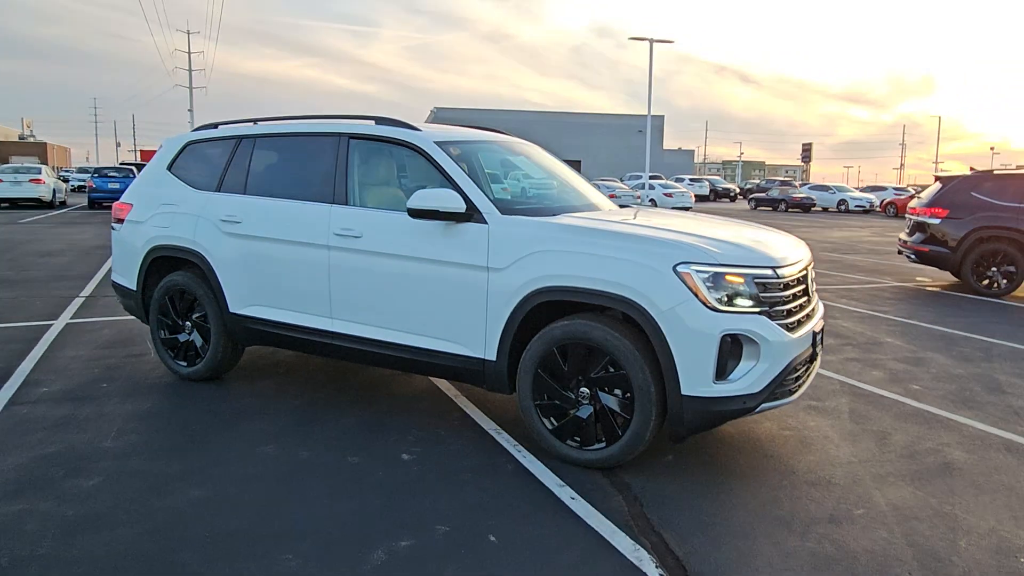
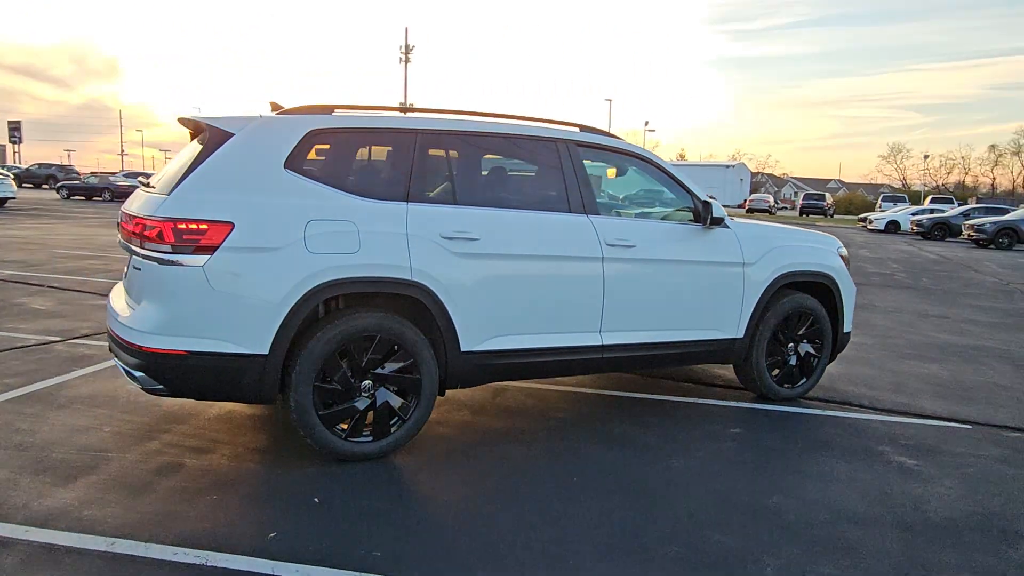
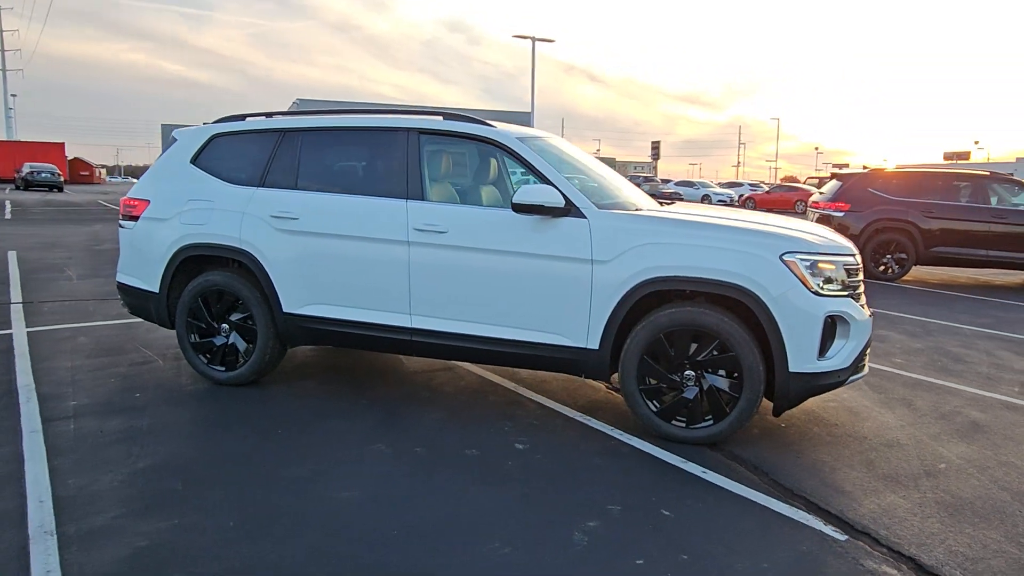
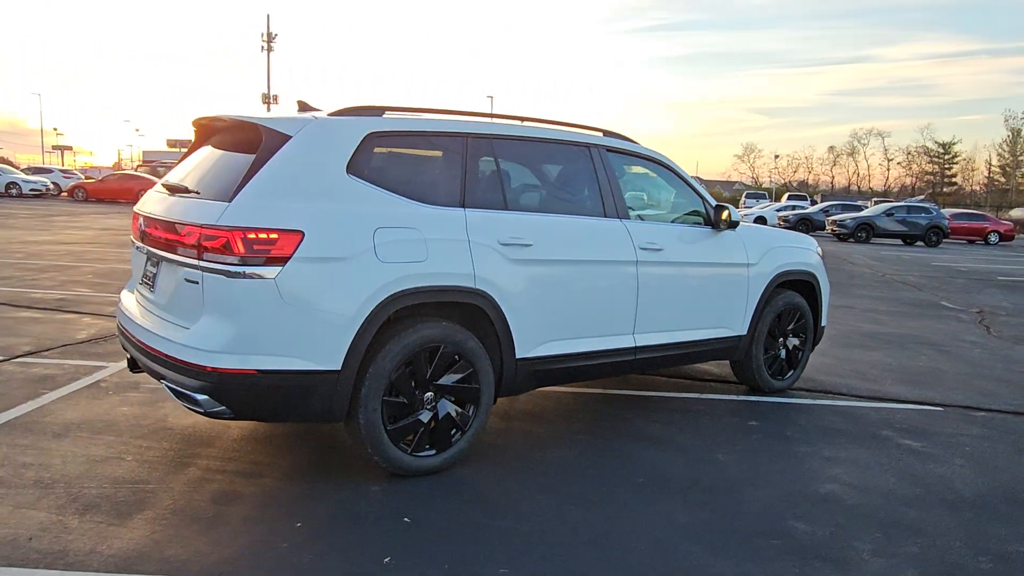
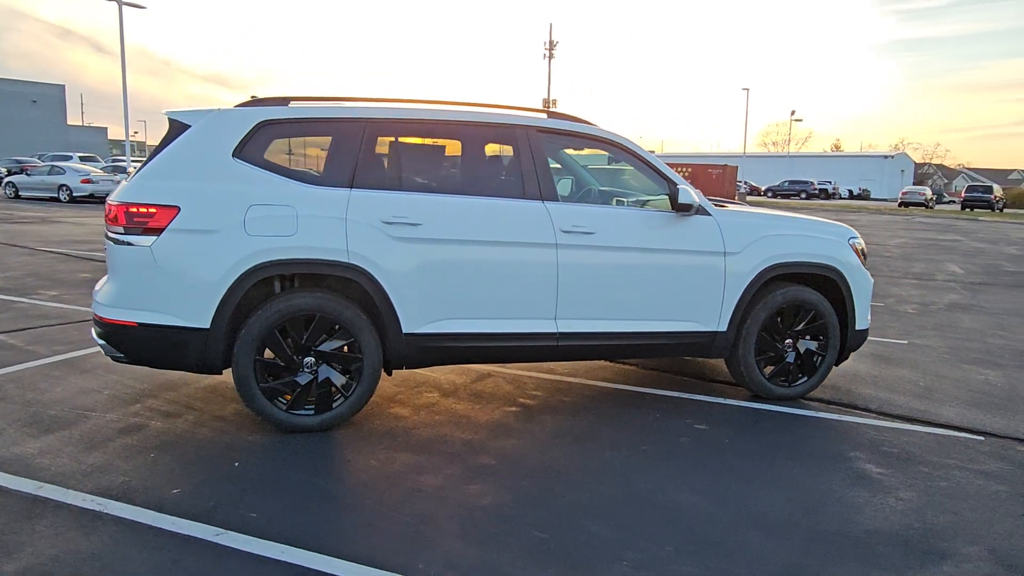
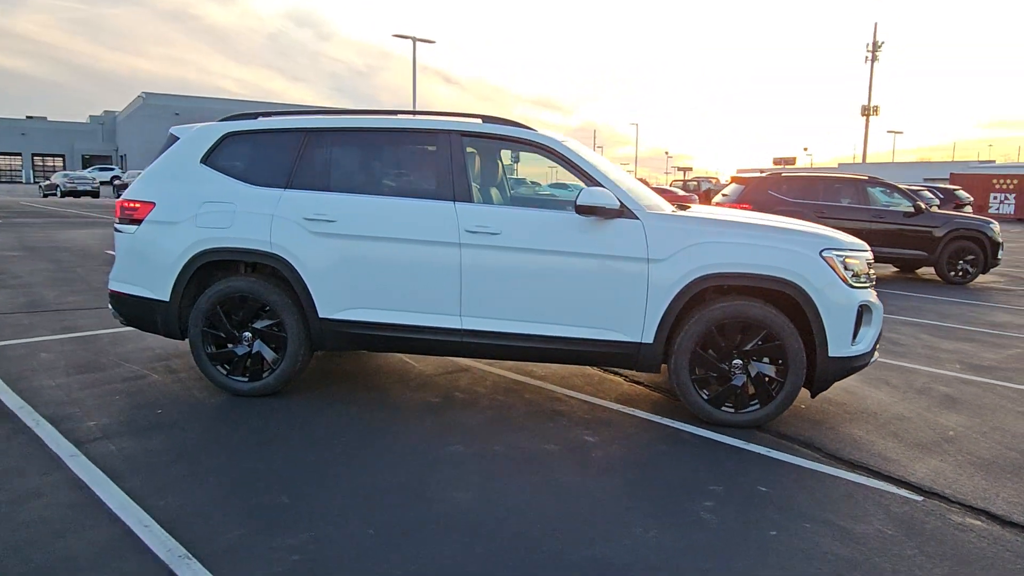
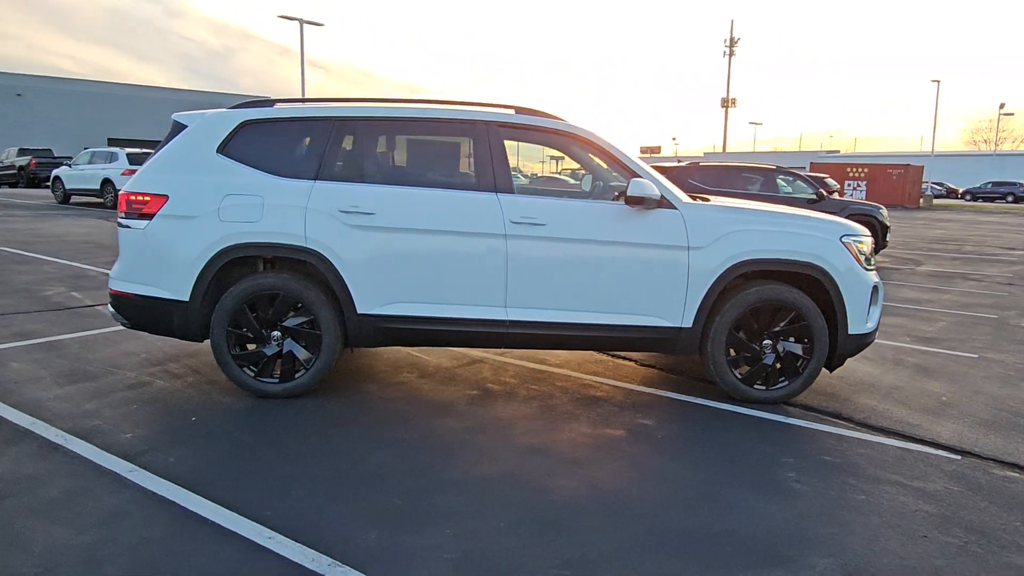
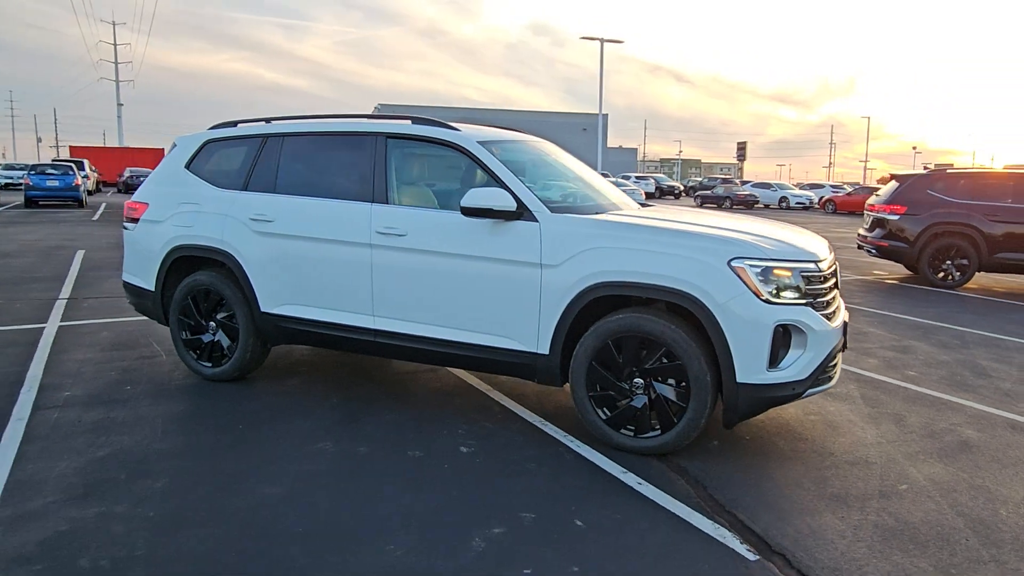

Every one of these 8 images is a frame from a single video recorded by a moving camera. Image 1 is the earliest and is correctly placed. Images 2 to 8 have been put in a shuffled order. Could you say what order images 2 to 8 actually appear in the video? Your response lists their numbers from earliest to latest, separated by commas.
8, 3, 6, 7, 5, 2, 4
